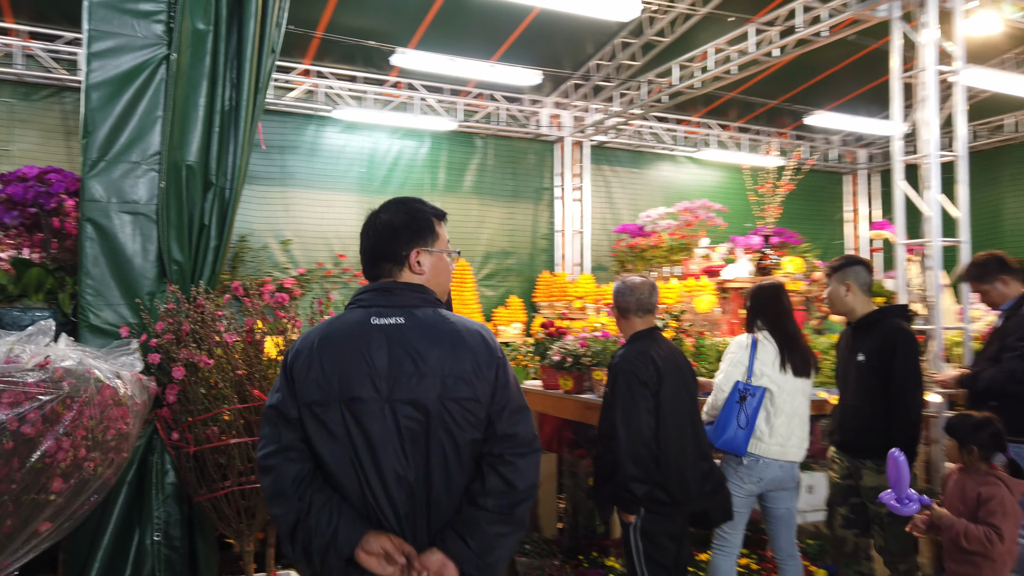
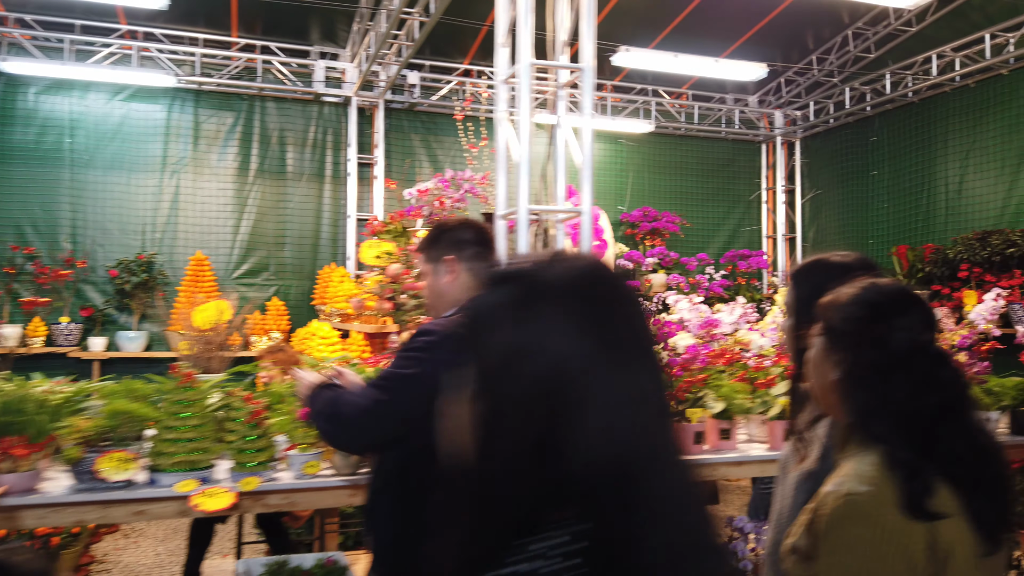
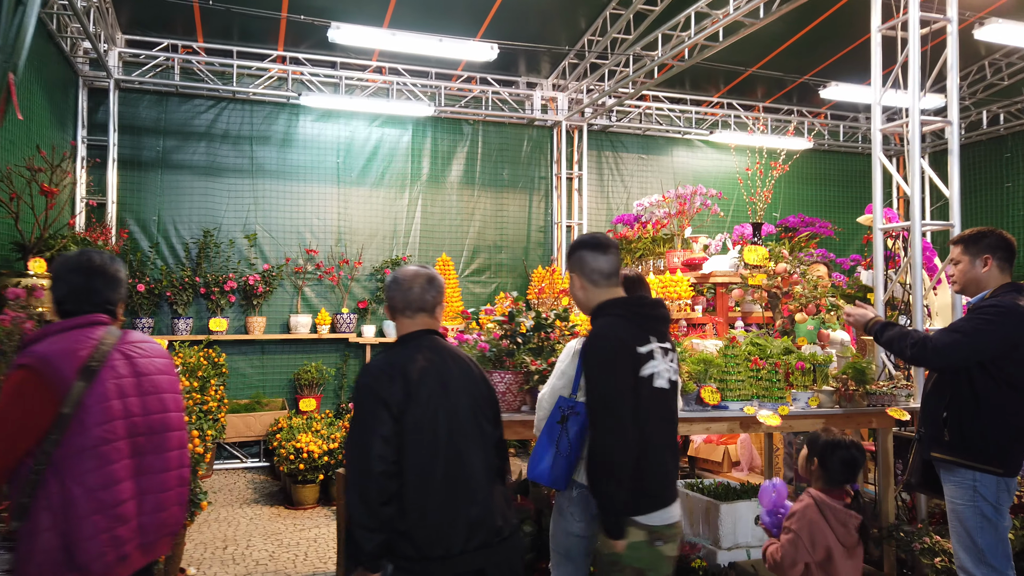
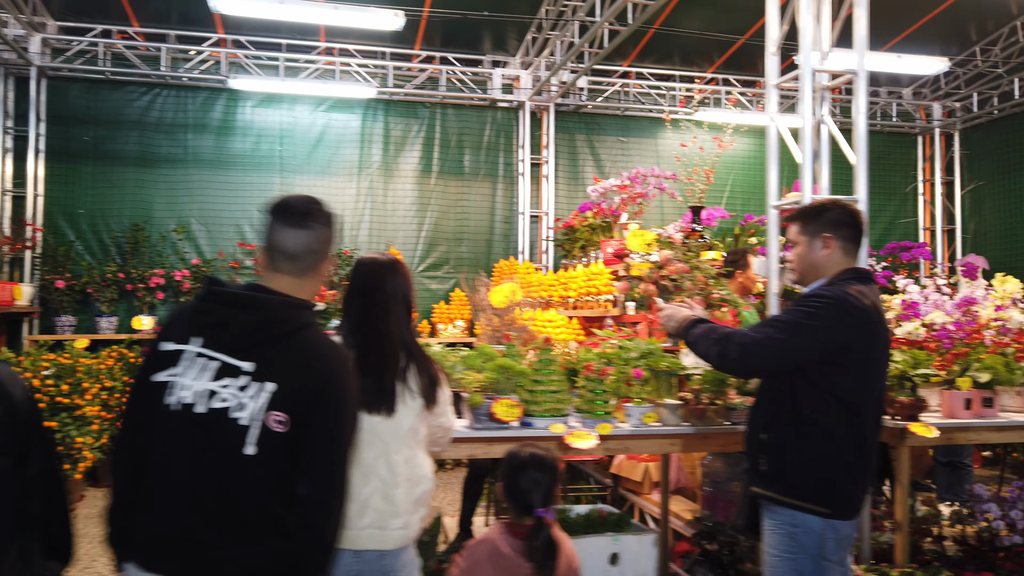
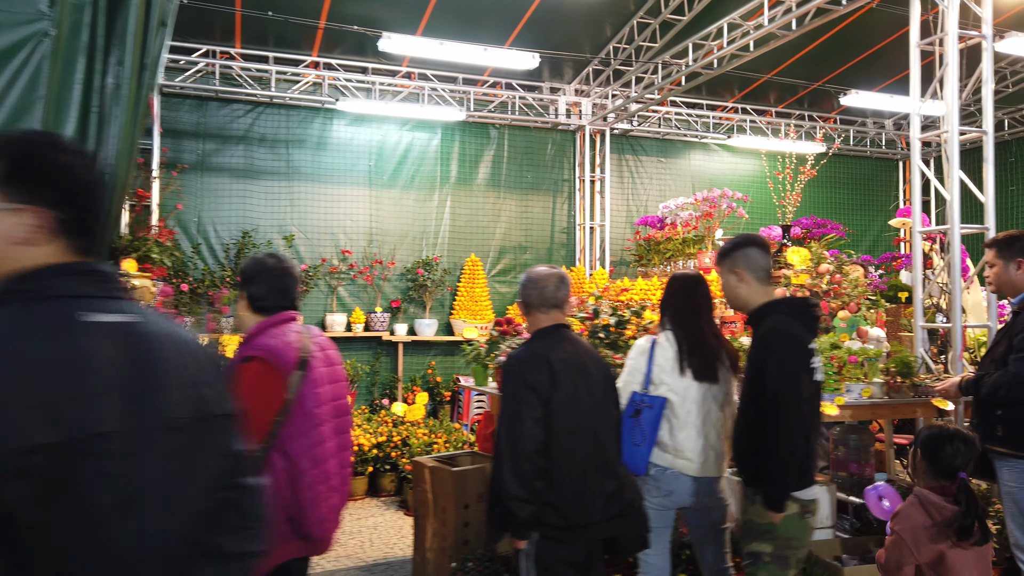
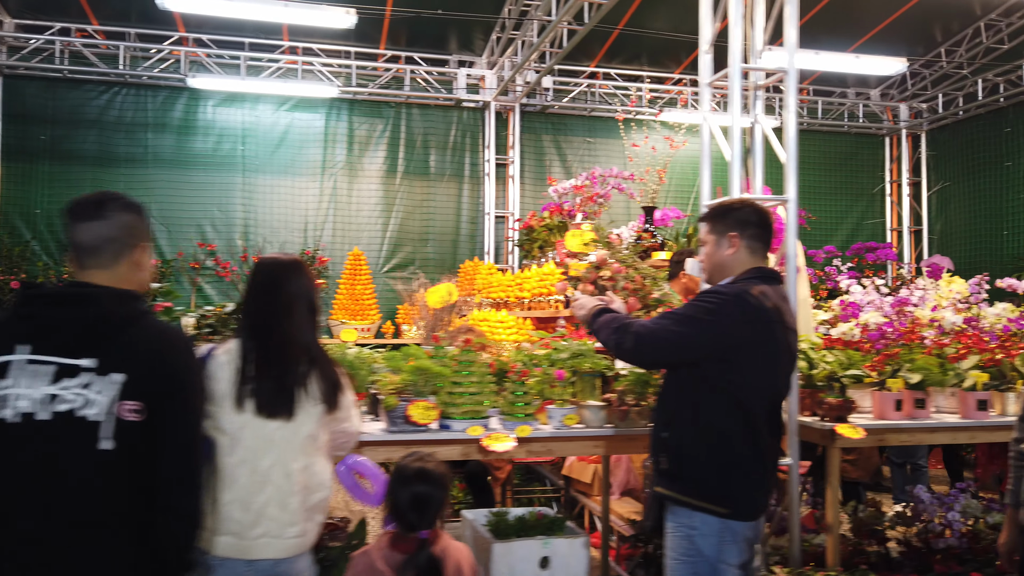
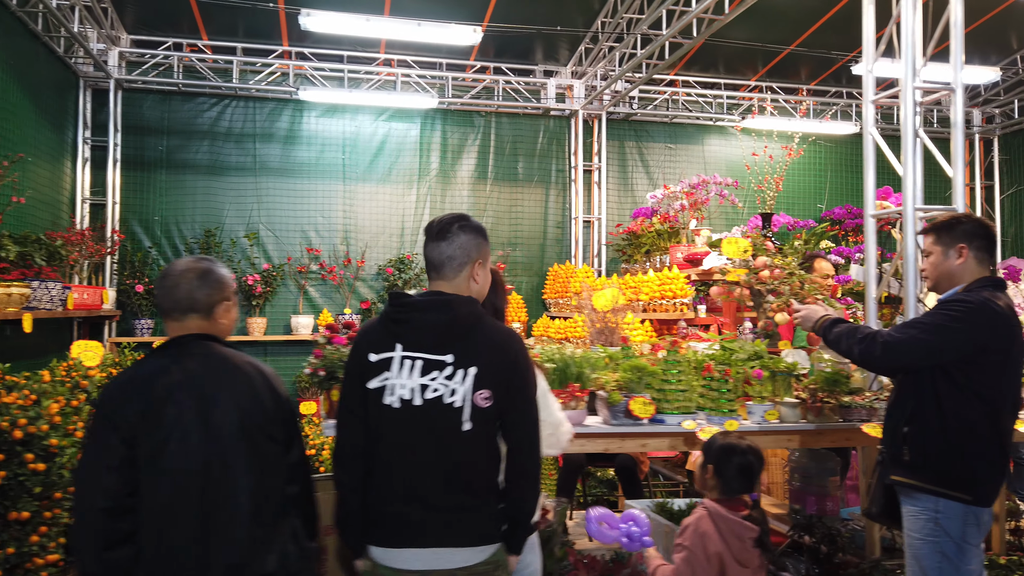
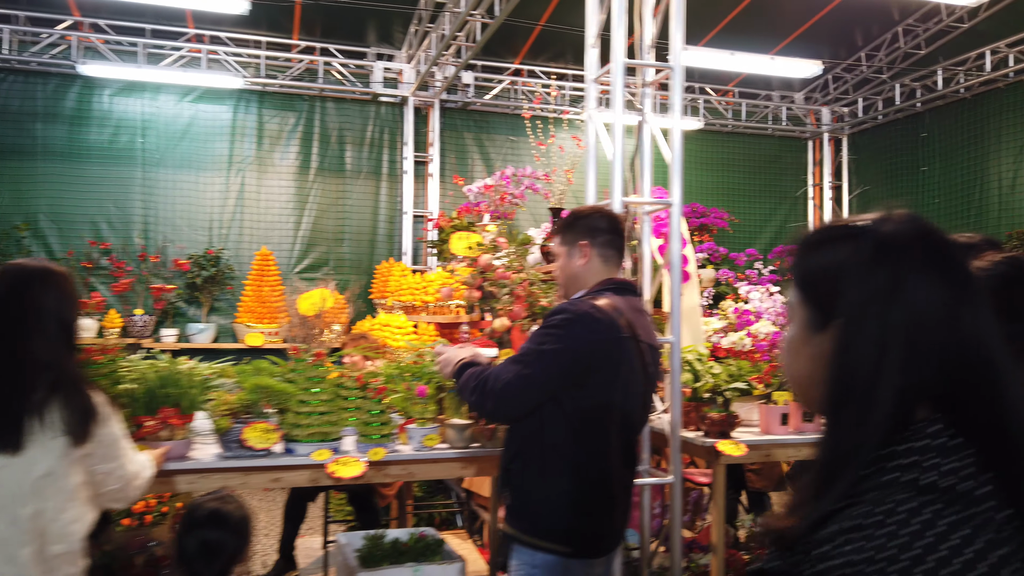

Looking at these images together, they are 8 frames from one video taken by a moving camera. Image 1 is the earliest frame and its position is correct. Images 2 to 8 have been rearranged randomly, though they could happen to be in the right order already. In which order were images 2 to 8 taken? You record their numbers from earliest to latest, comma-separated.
5, 3, 7, 4, 6, 8, 2
